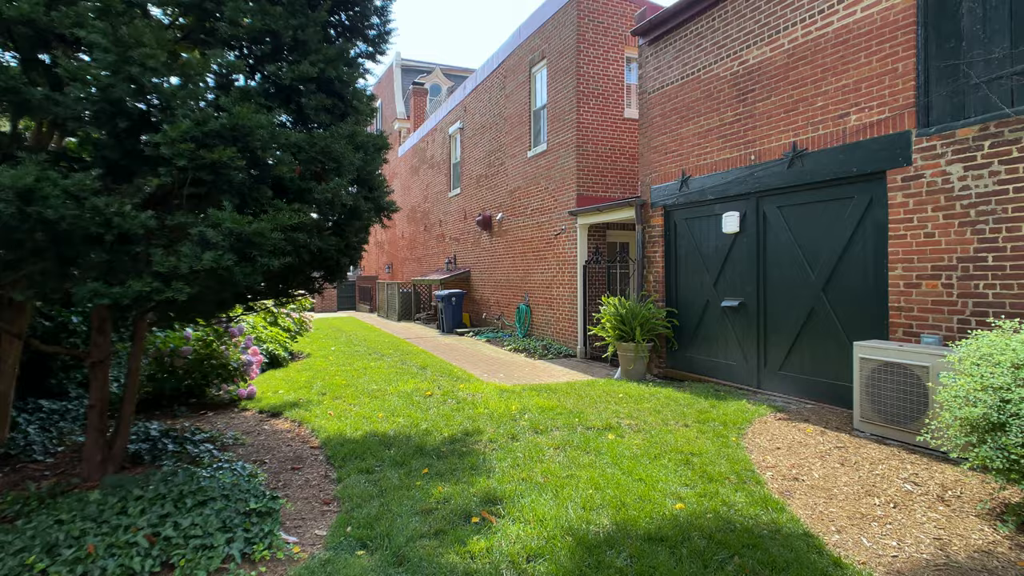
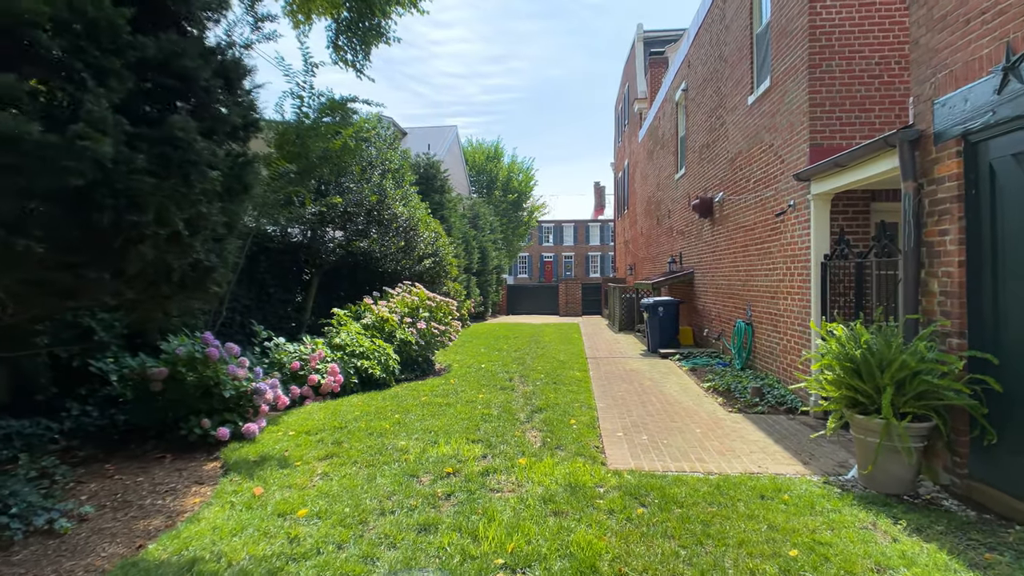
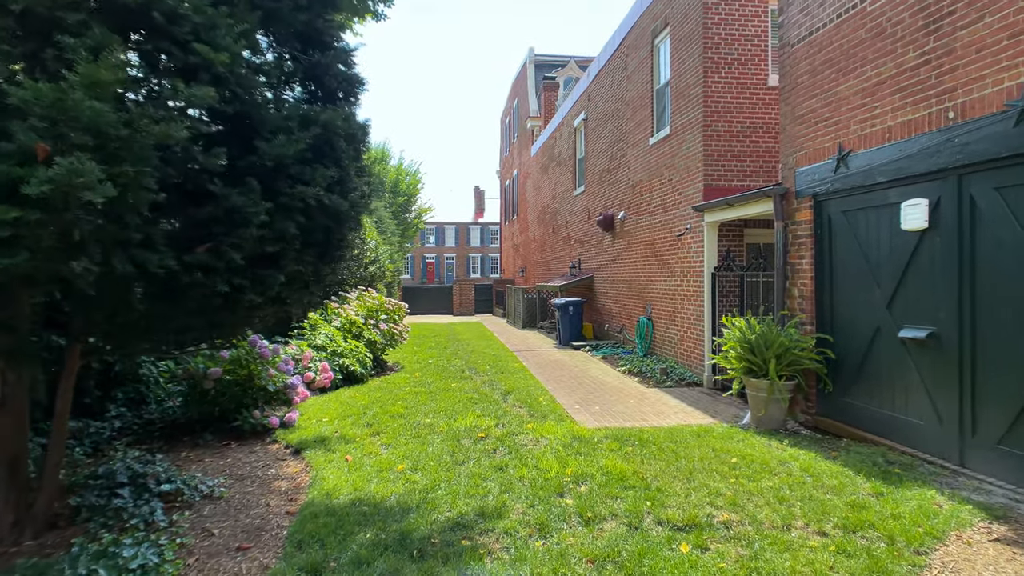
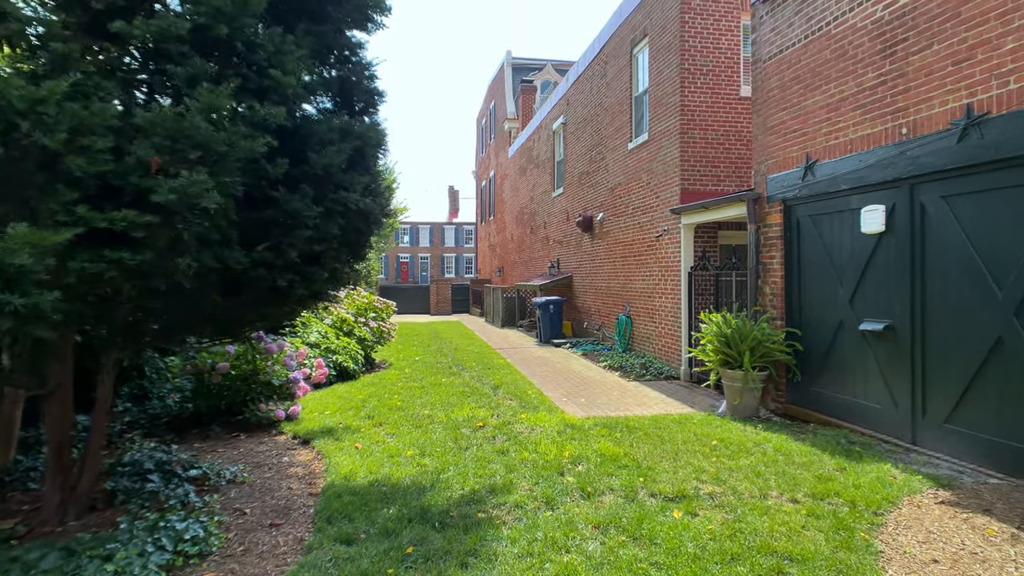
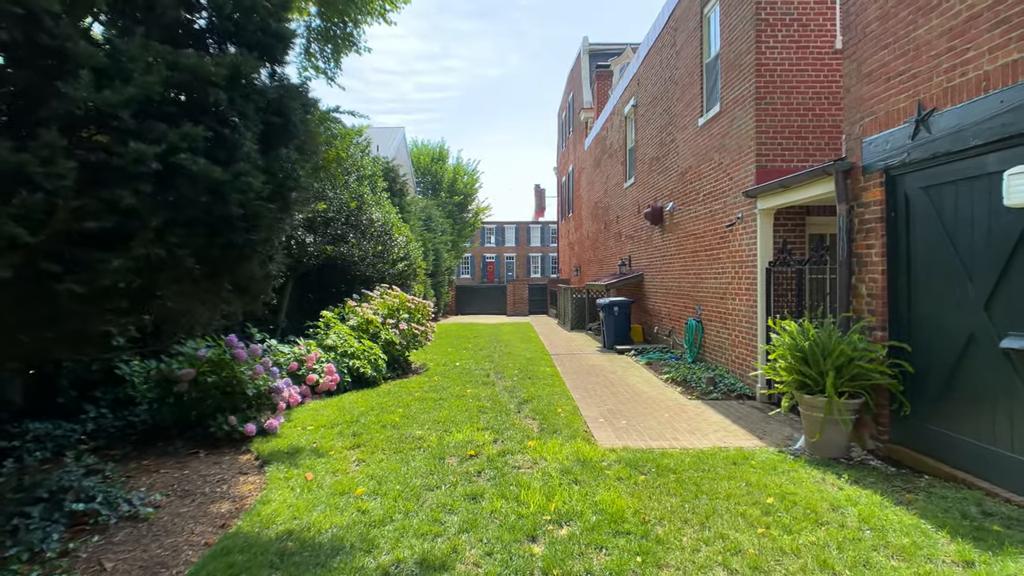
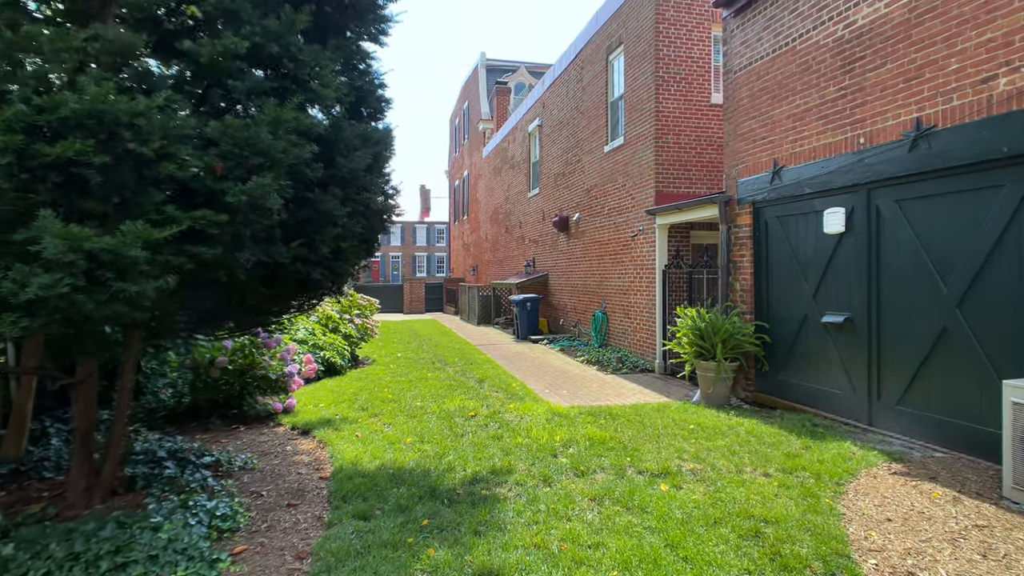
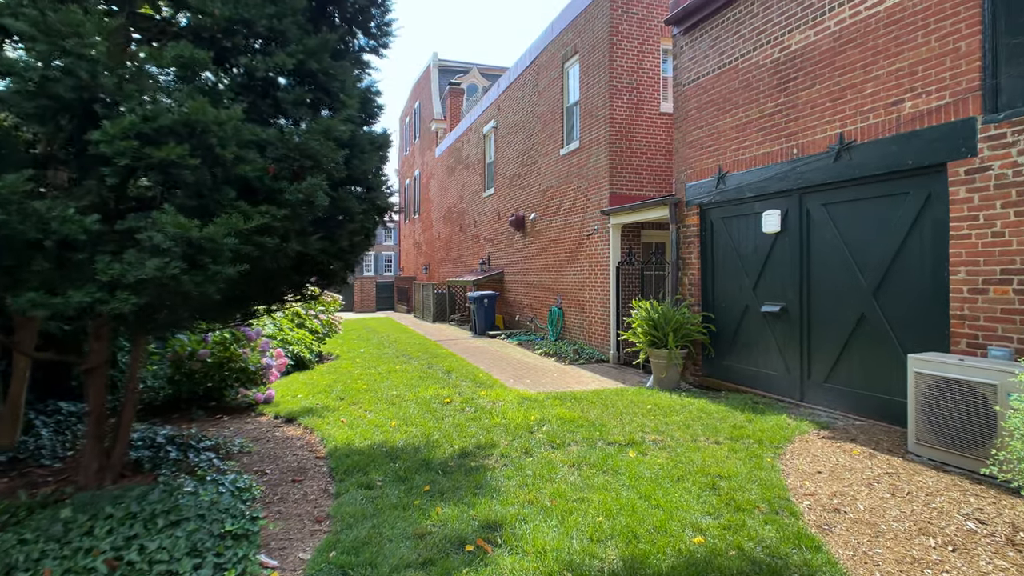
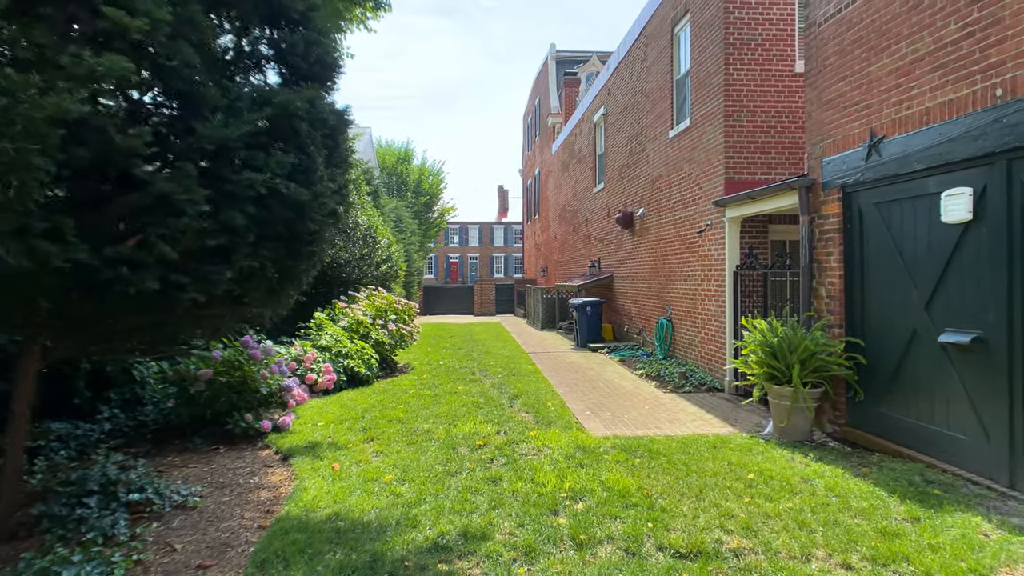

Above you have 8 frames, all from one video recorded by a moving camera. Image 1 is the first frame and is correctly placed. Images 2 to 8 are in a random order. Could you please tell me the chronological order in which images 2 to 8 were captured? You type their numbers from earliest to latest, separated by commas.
7, 6, 4, 3, 8, 5, 2
